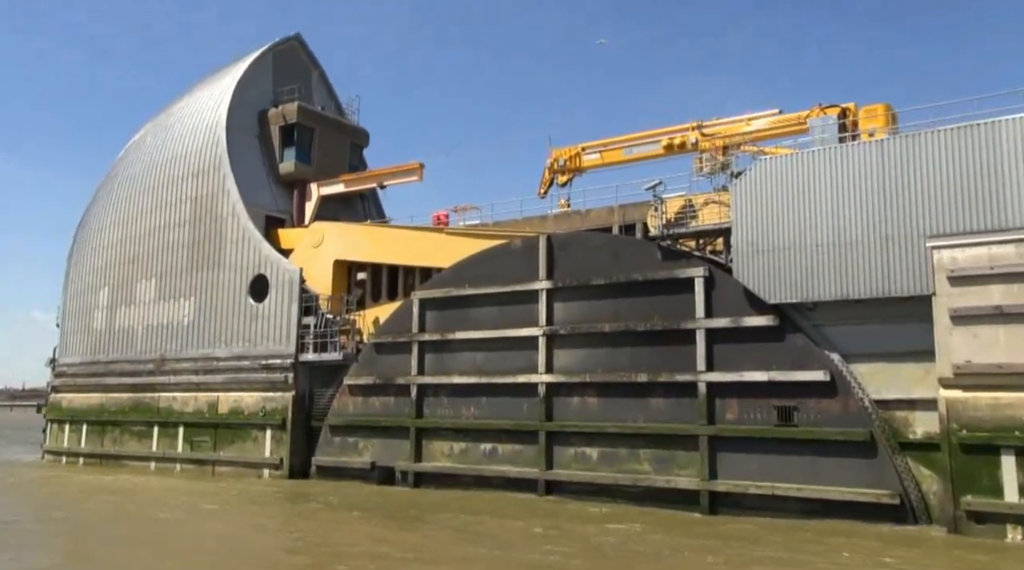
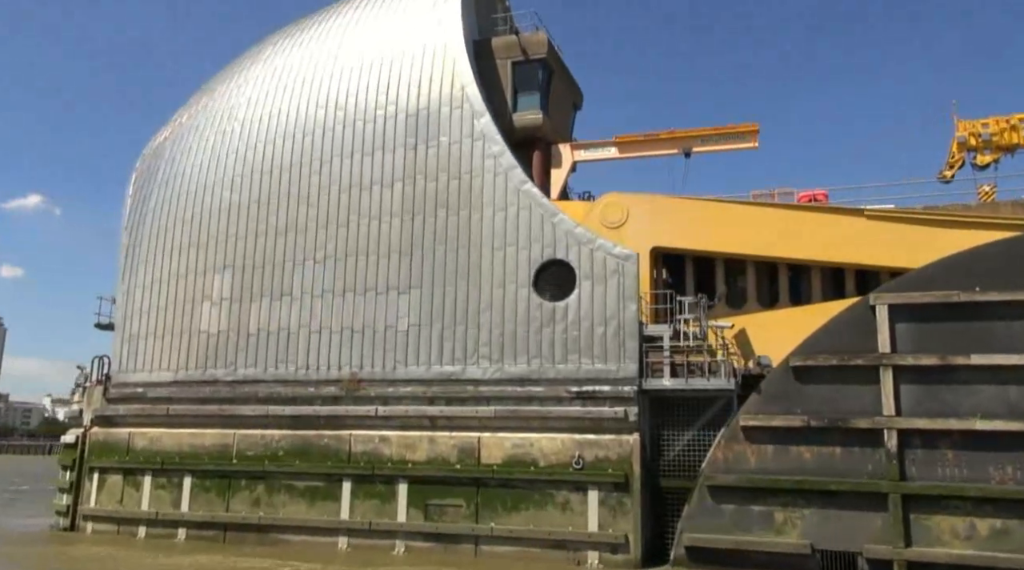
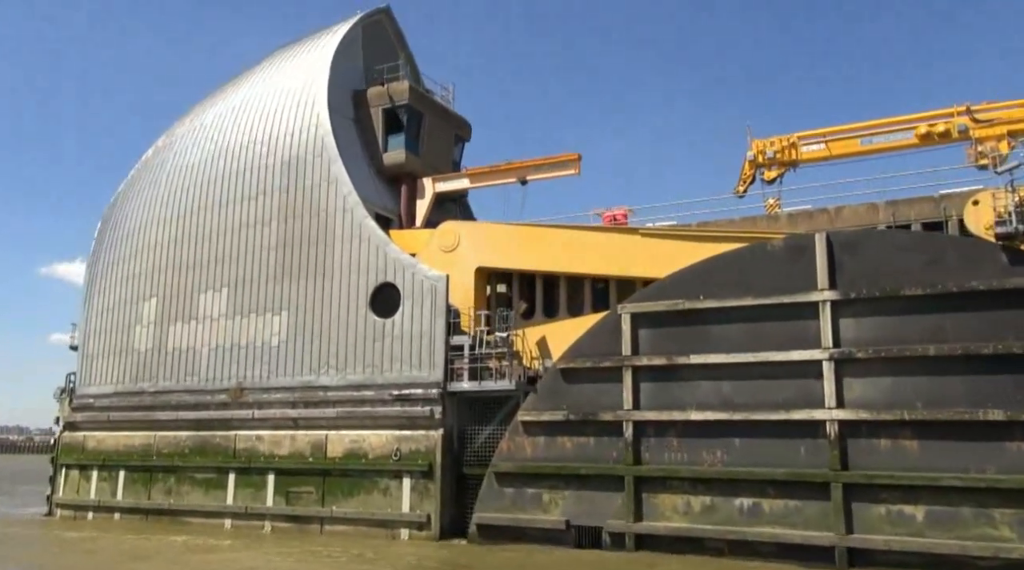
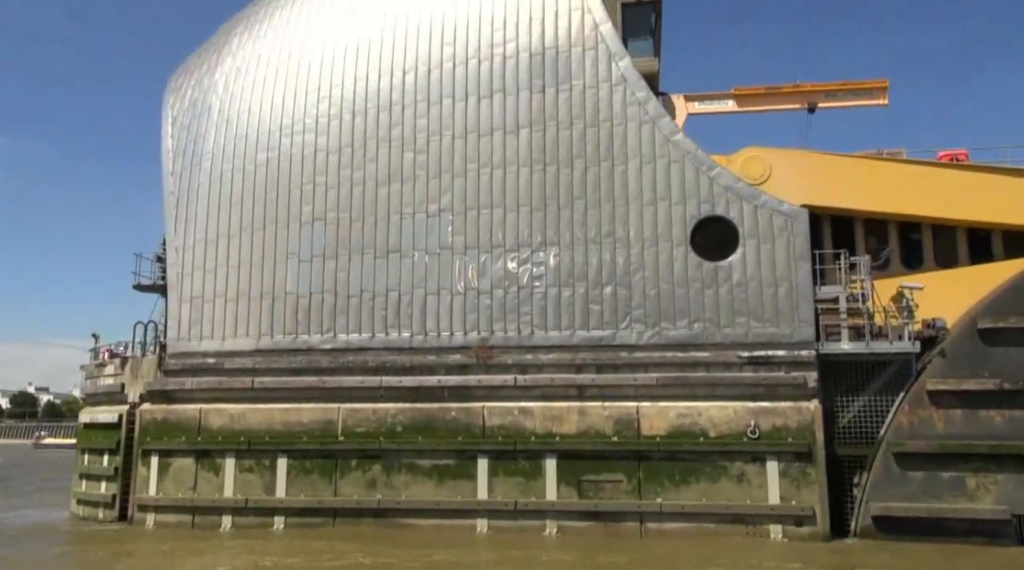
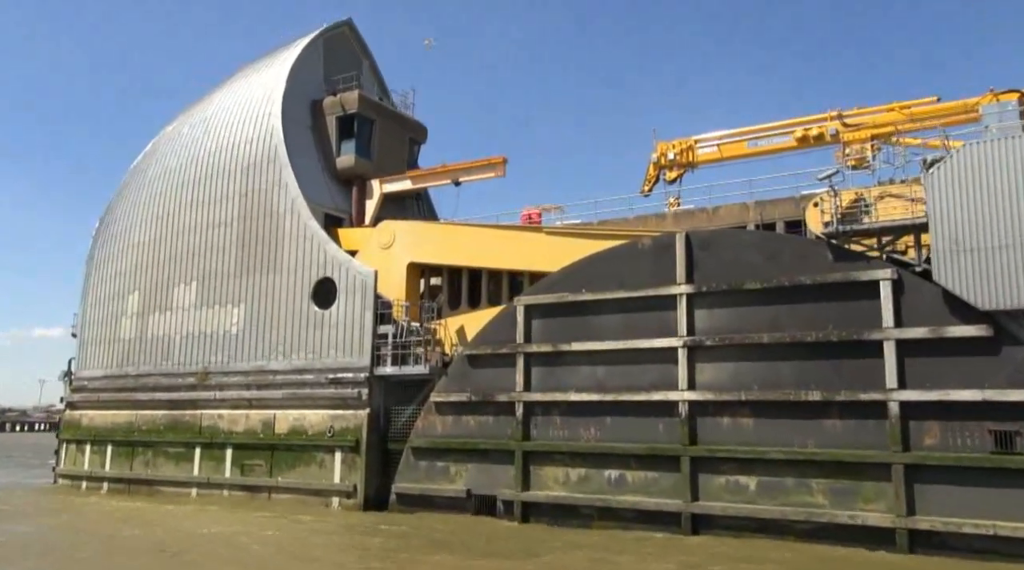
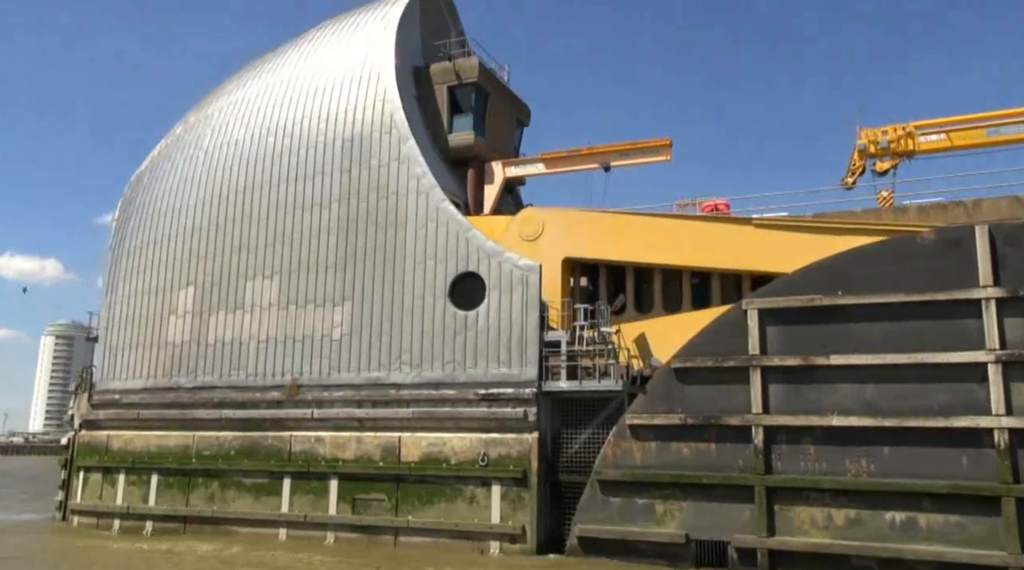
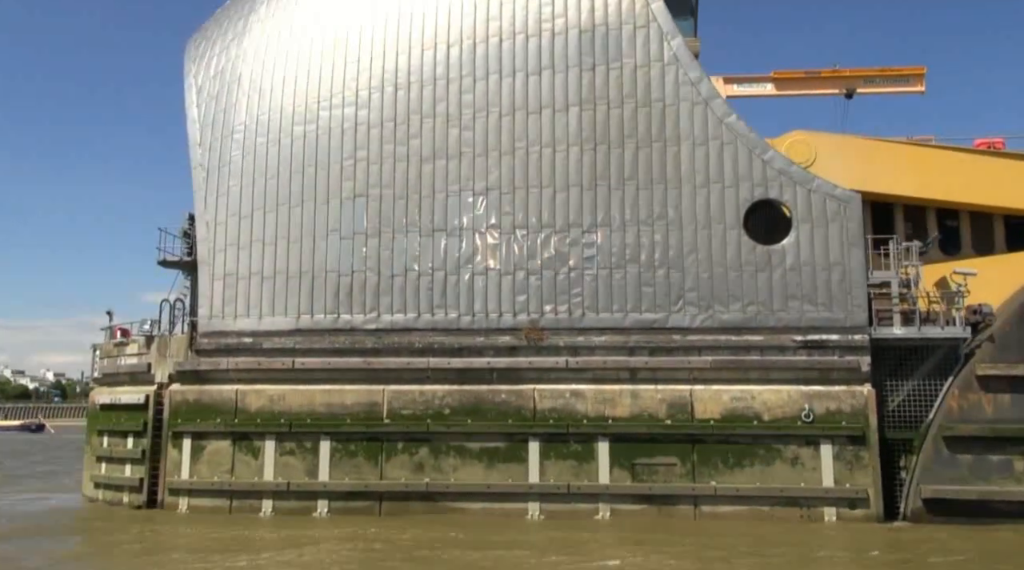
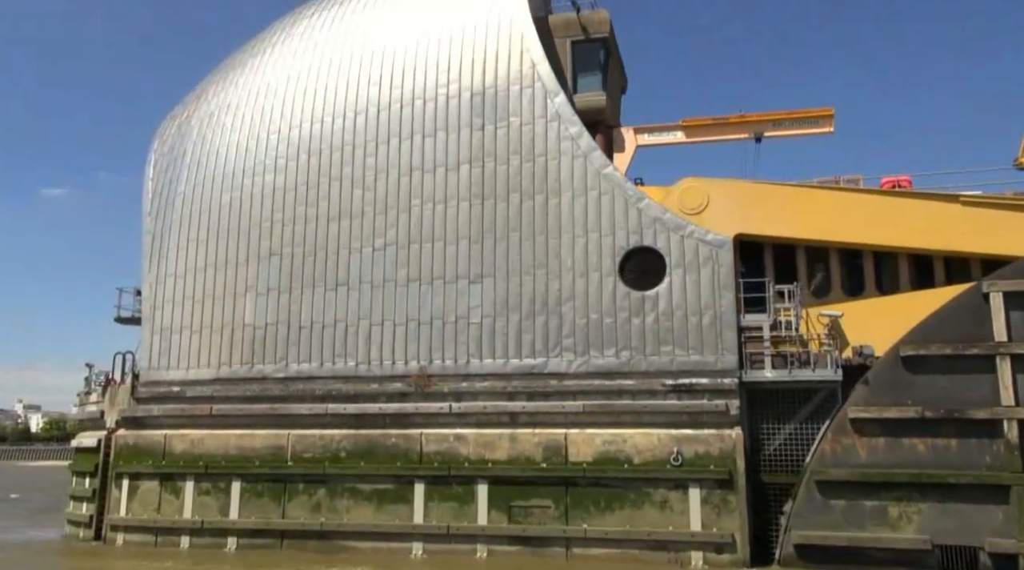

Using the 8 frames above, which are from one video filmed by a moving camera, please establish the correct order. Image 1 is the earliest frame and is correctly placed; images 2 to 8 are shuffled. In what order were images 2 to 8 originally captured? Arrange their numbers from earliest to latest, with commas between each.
5, 3, 6, 2, 8, 4, 7
